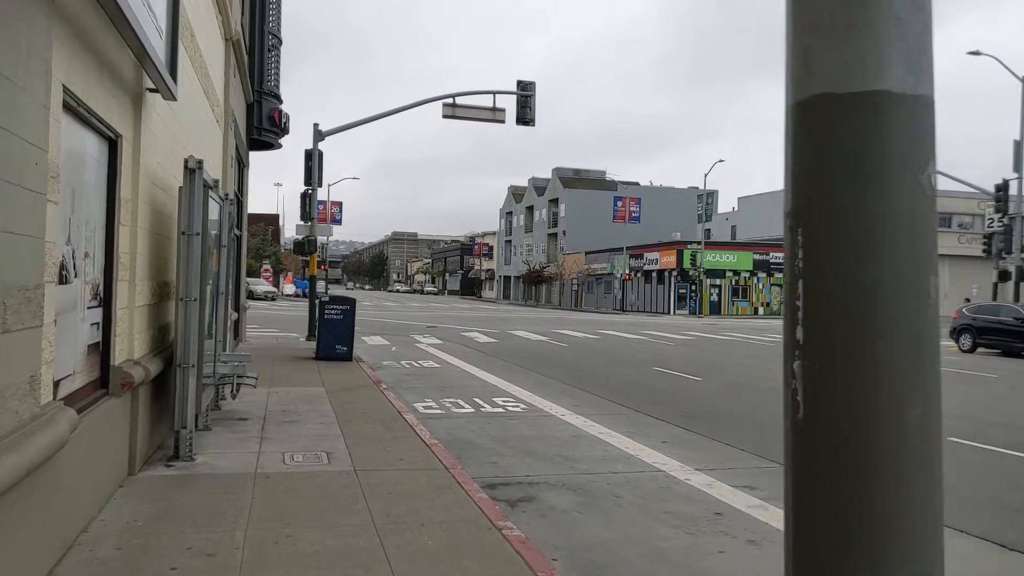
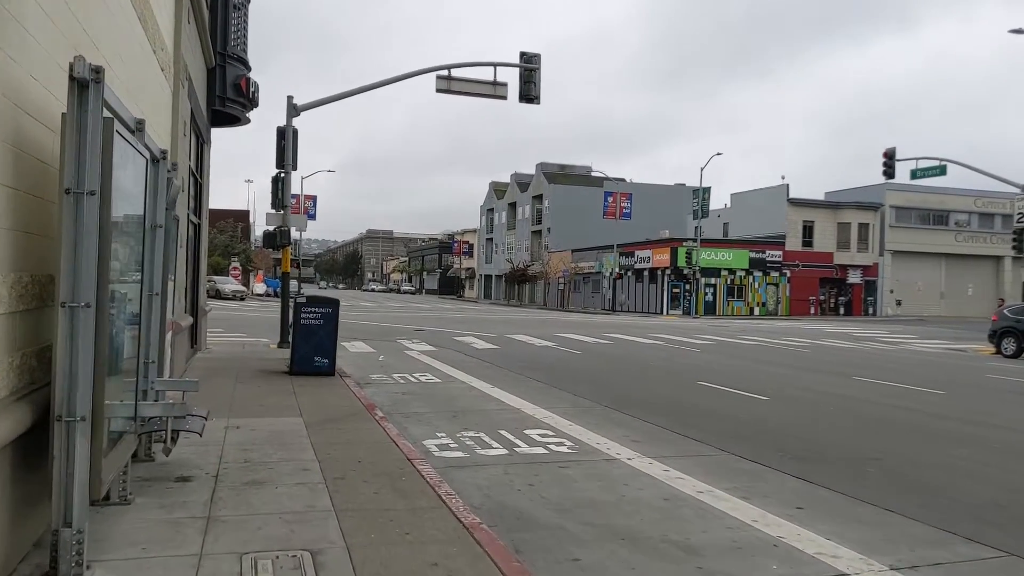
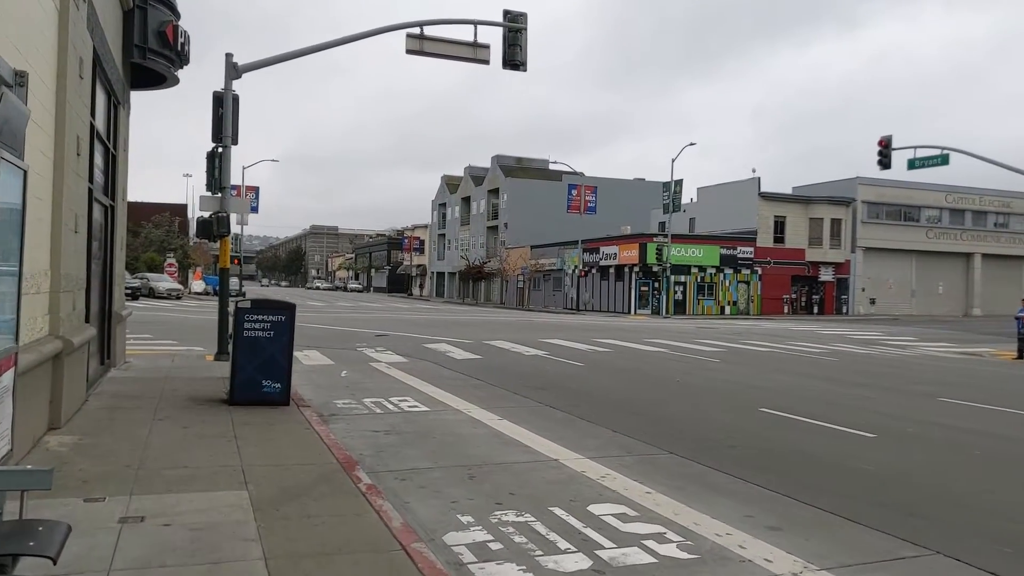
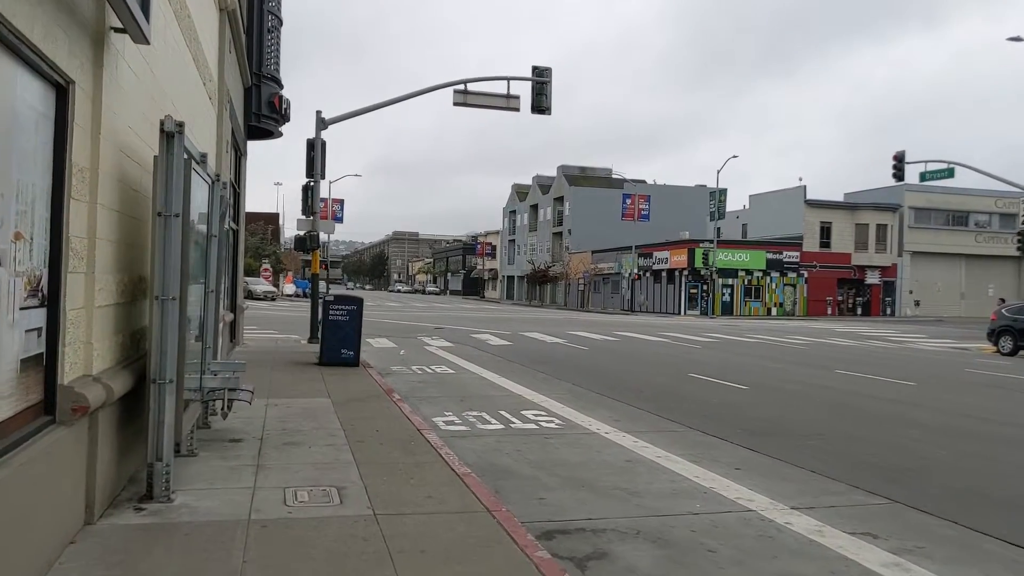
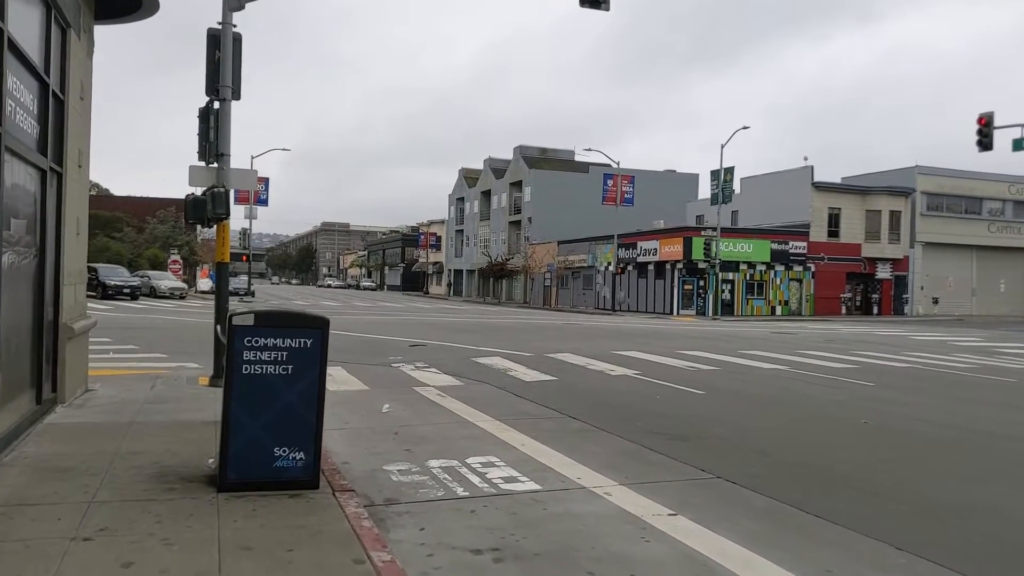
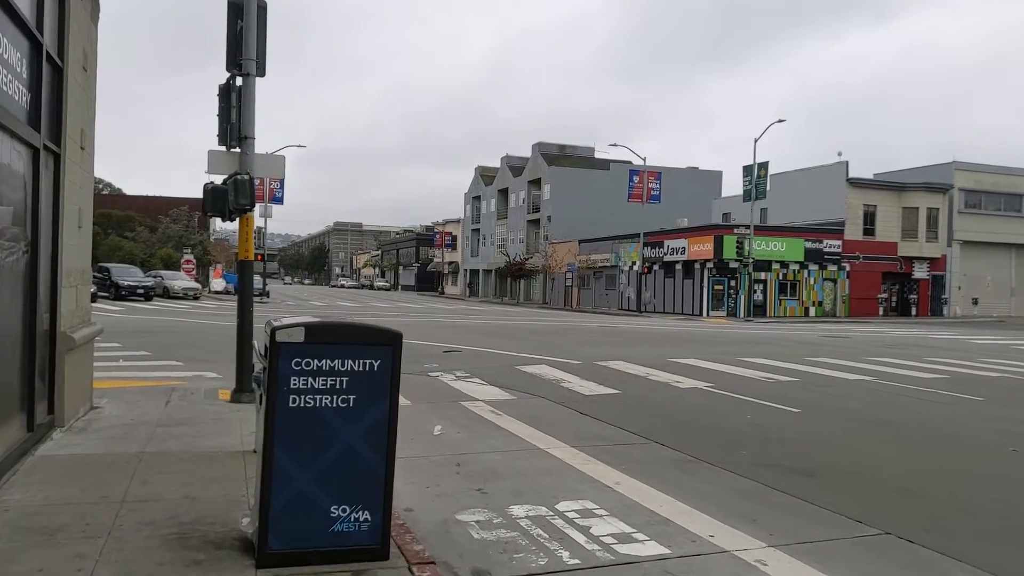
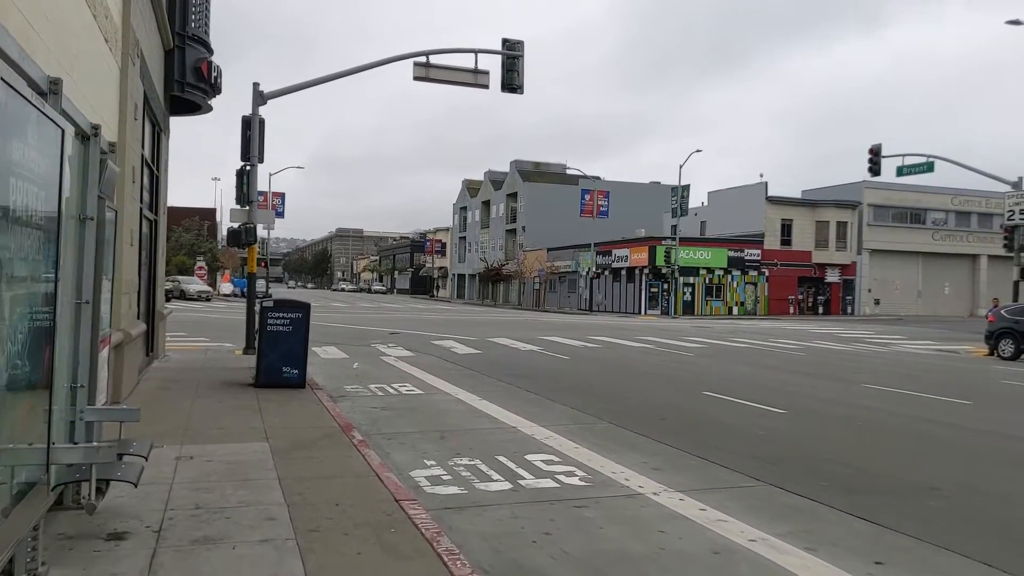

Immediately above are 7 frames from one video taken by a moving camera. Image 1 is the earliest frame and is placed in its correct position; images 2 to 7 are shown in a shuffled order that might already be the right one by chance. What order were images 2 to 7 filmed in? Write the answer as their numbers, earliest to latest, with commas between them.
4, 2, 7, 3, 5, 6
